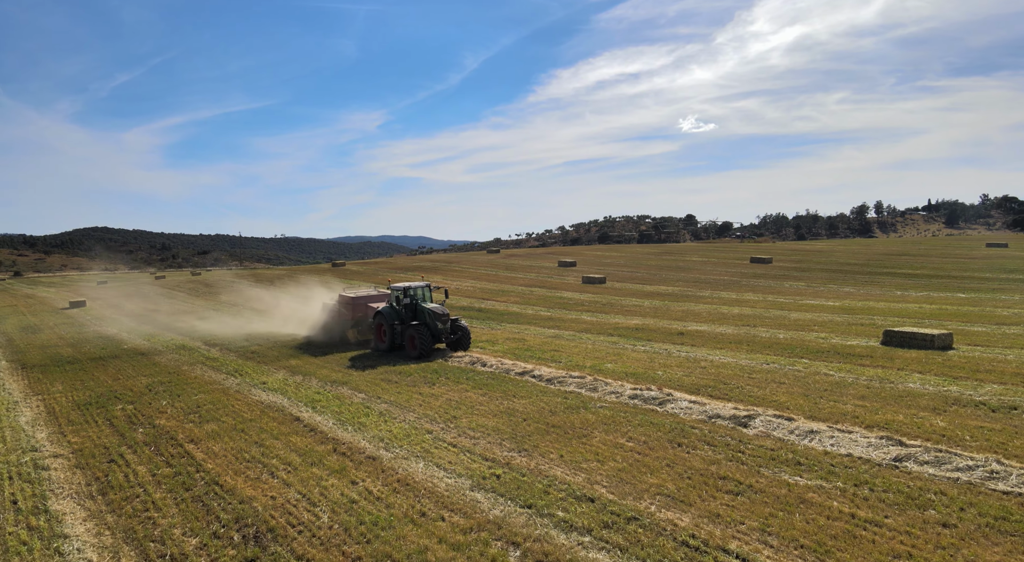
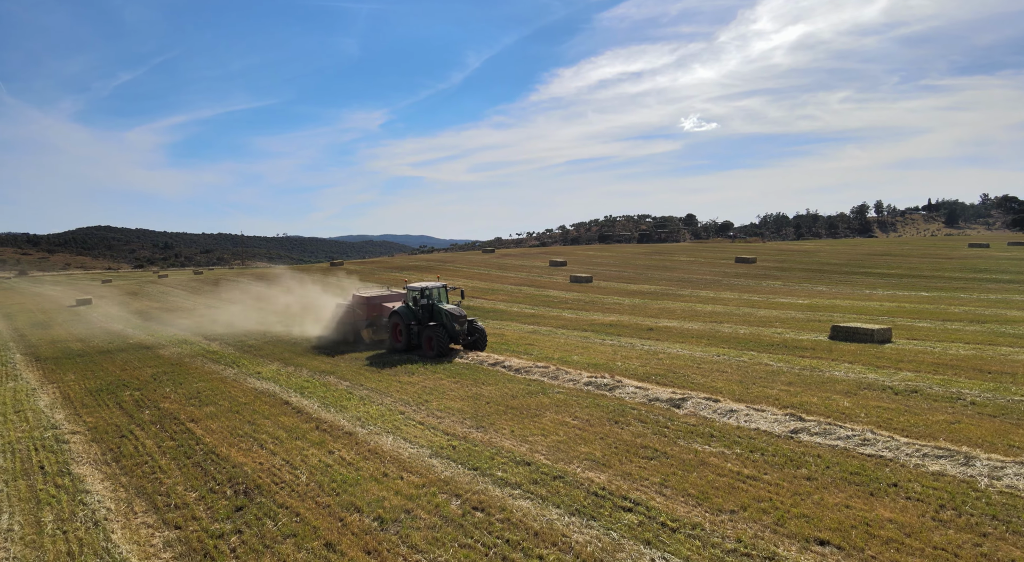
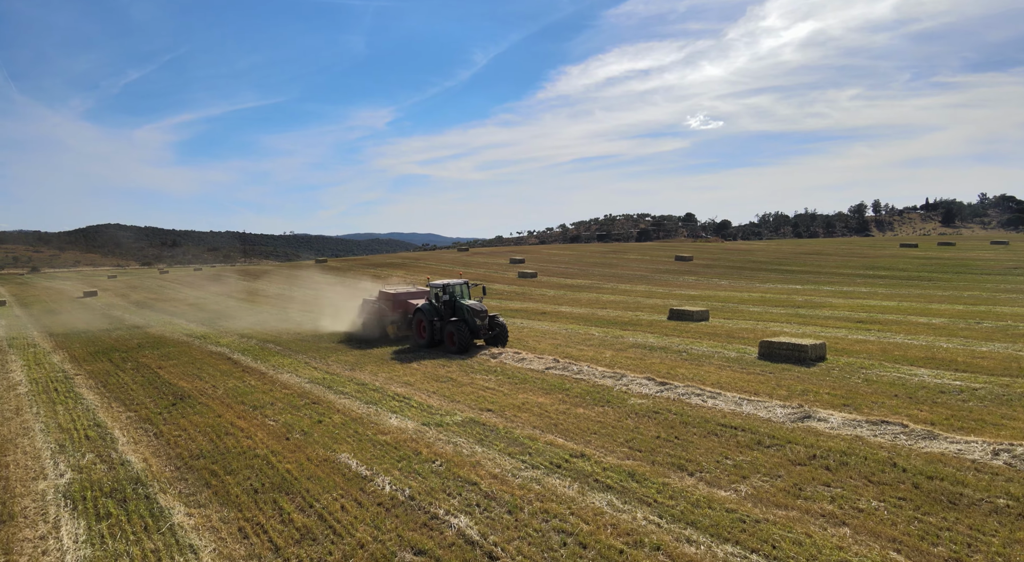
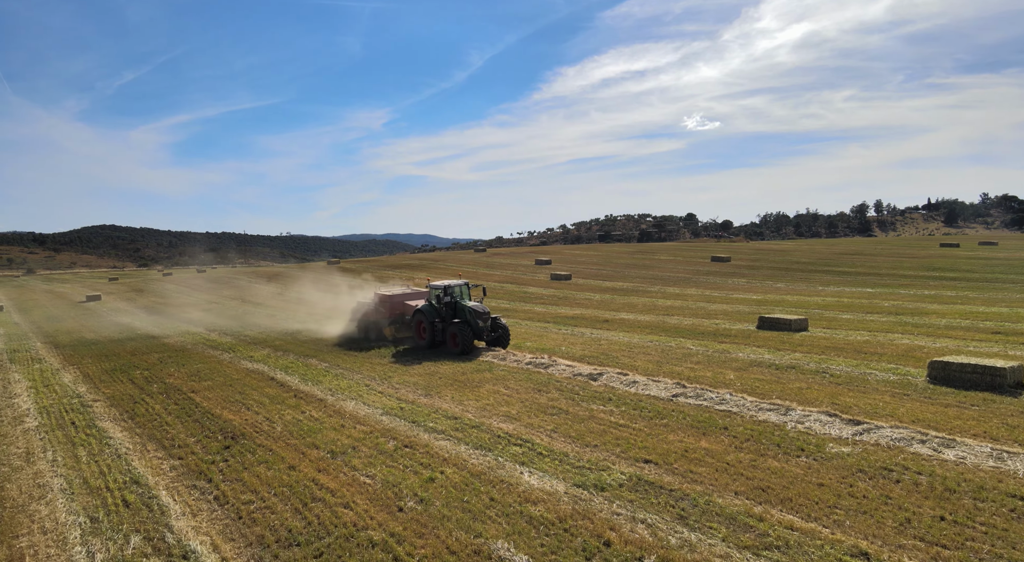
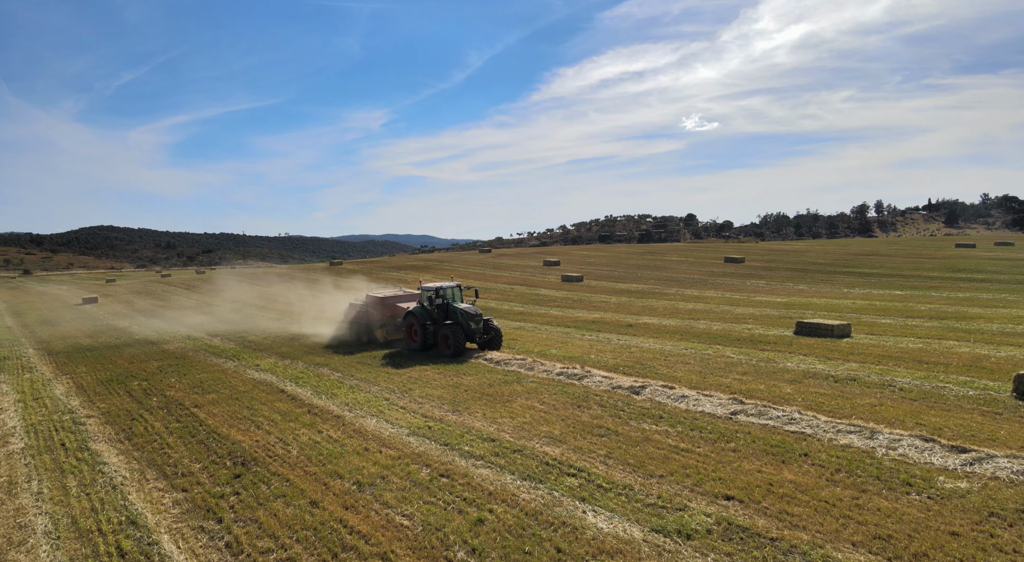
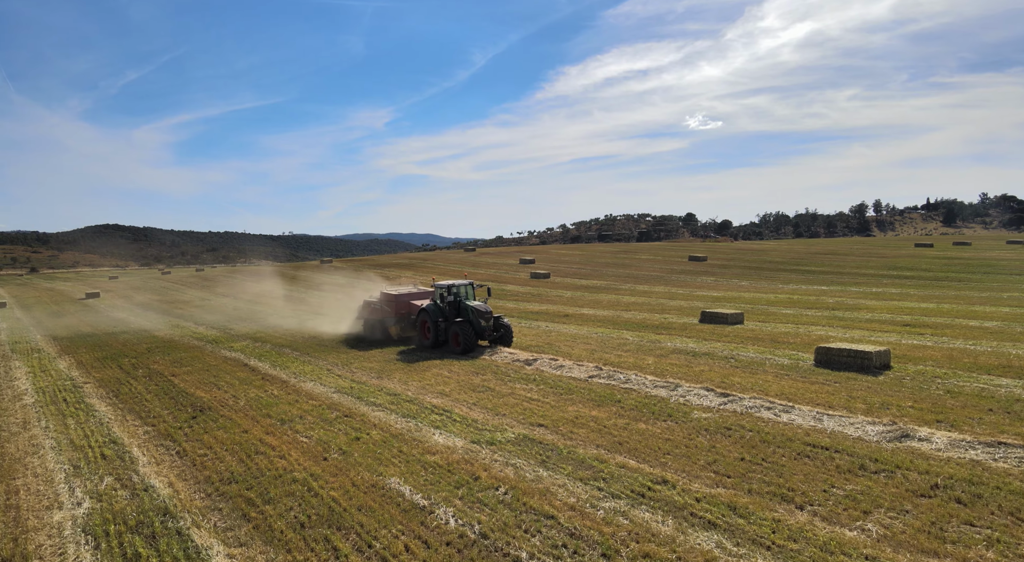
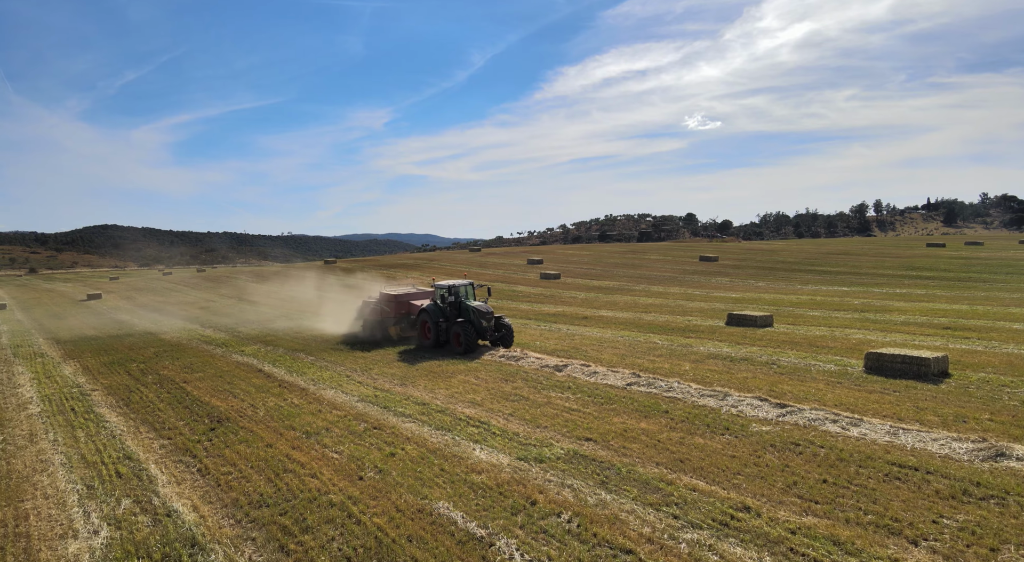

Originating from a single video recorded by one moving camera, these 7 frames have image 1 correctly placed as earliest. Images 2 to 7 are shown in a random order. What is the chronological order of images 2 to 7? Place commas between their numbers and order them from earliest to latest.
2, 5, 4, 7, 6, 3
